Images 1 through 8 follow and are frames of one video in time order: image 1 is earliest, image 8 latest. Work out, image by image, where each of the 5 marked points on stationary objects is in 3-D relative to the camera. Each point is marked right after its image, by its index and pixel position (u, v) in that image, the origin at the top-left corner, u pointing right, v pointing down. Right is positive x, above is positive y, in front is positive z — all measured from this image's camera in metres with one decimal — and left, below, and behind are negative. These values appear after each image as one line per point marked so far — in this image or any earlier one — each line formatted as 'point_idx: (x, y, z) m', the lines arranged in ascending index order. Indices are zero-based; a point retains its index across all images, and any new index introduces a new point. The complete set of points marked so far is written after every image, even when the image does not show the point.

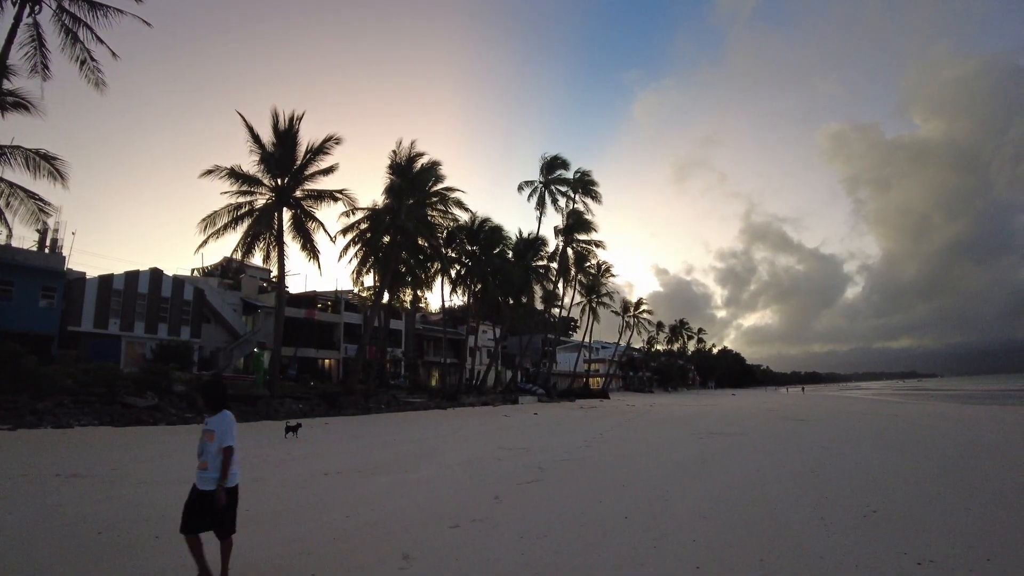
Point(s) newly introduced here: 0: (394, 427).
0: (-3.4, -3.9, +17.1) m
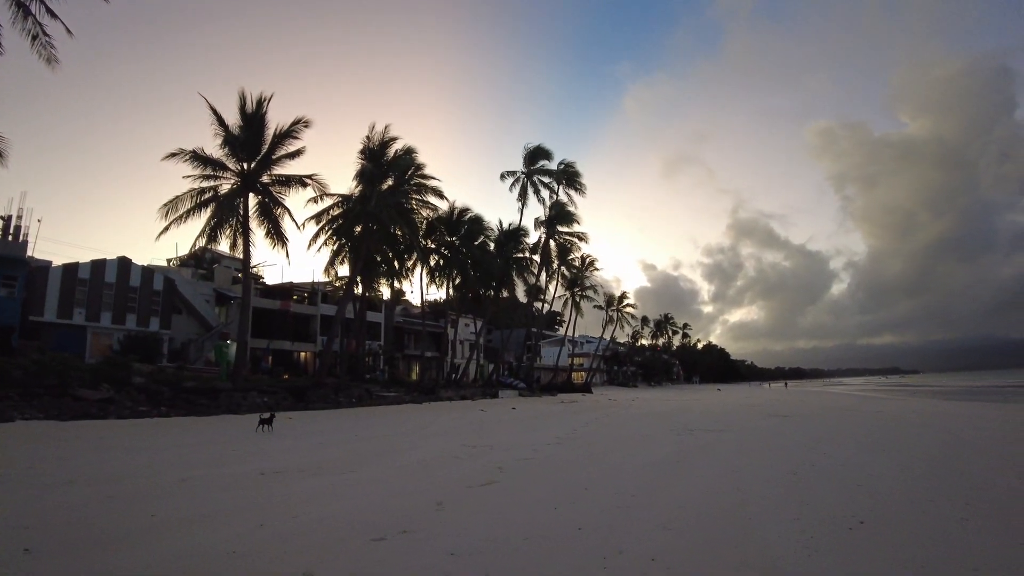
0: (-4.1, -3.6, +16.4) m
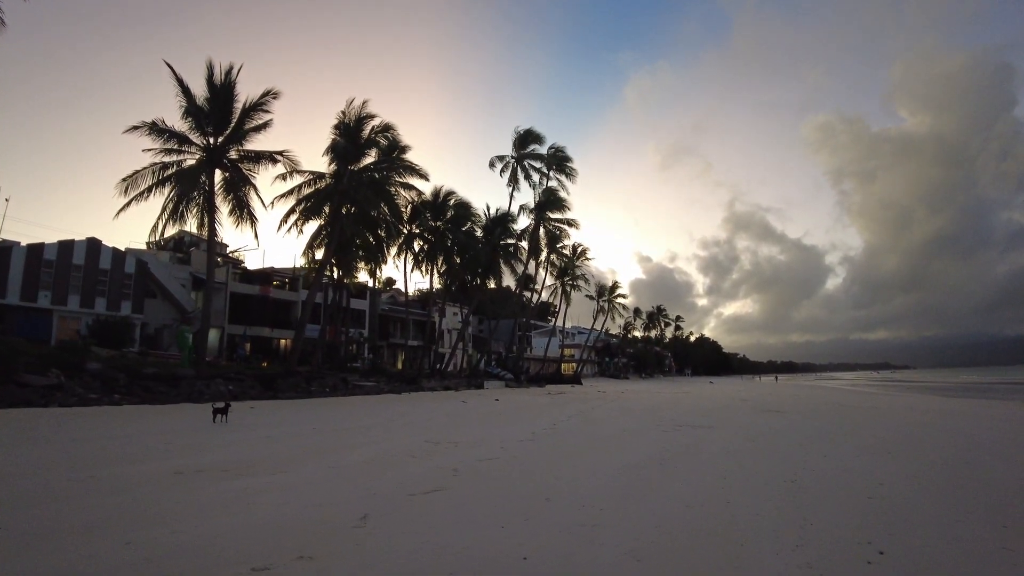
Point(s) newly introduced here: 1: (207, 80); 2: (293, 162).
0: (-4.7, -3.1, +15.4) m
1: (-9.5, +6.5, +18.9) m
2: (-6.9, +4.0, +19.2) m
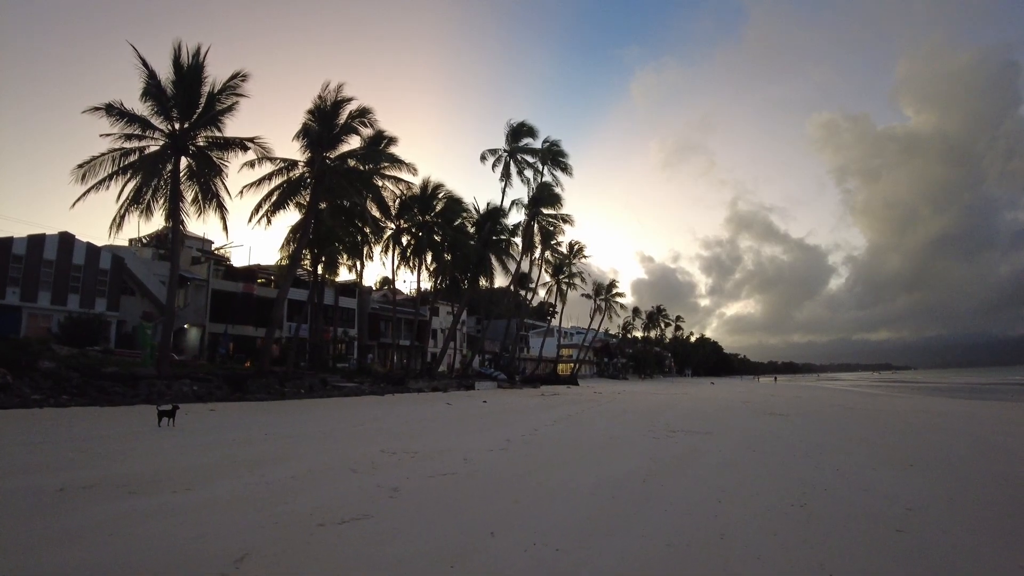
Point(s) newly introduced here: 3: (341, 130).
0: (-5.2, -3.0, +14.2) m
1: (-10.0, +6.7, +17.7) m
2: (-7.3, +4.1, +18.0) m
3: (-5.6, +5.1, +19.6) m
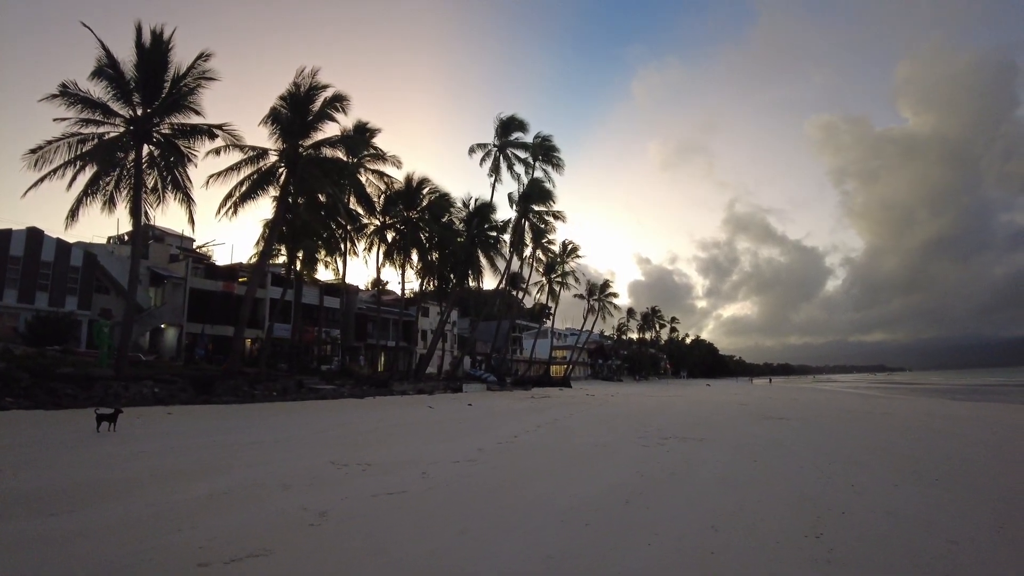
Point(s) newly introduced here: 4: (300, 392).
0: (-5.6, -2.9, +13.2) m
1: (-10.4, +6.8, +16.7) m
2: (-7.8, +4.2, +17.0) m
3: (-6.0, +5.2, +18.5) m
4: (-6.9, -3.4, +19.6) m
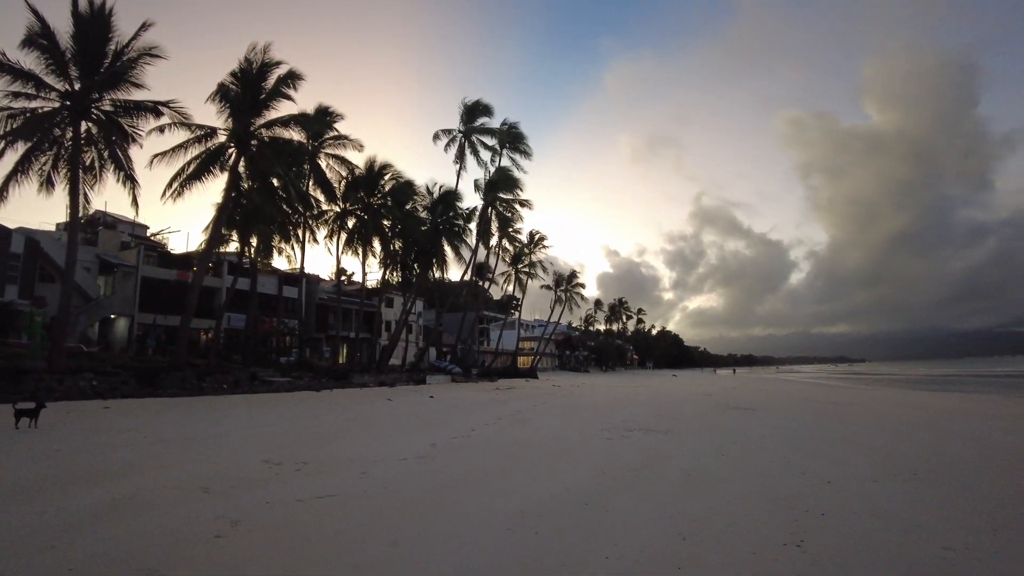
0: (-6.4, -2.6, +12.4) m
1: (-11.4, +7.1, +15.6) m
2: (-8.8, +4.6, +16.0) m
3: (-7.1, +5.6, +17.6) m
4: (-8.1, -3.0, +18.8) m
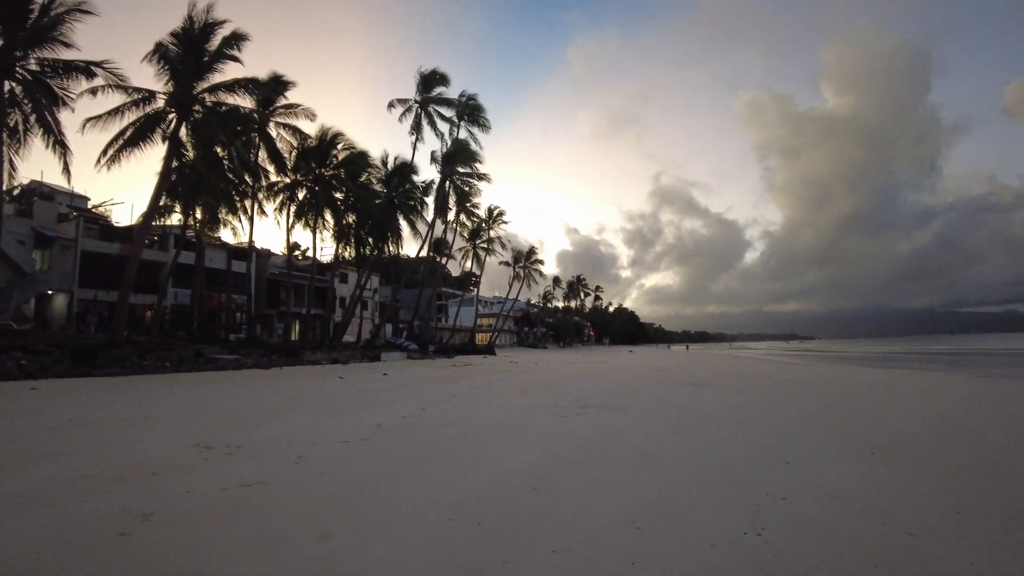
0: (-7.4, -2.1, +11.9) m
1: (-12.4, +7.8, +14.3) m
2: (-9.9, +5.2, +15.0) m
3: (-8.3, +6.3, +16.7) m
4: (-9.4, -2.2, +18.1) m
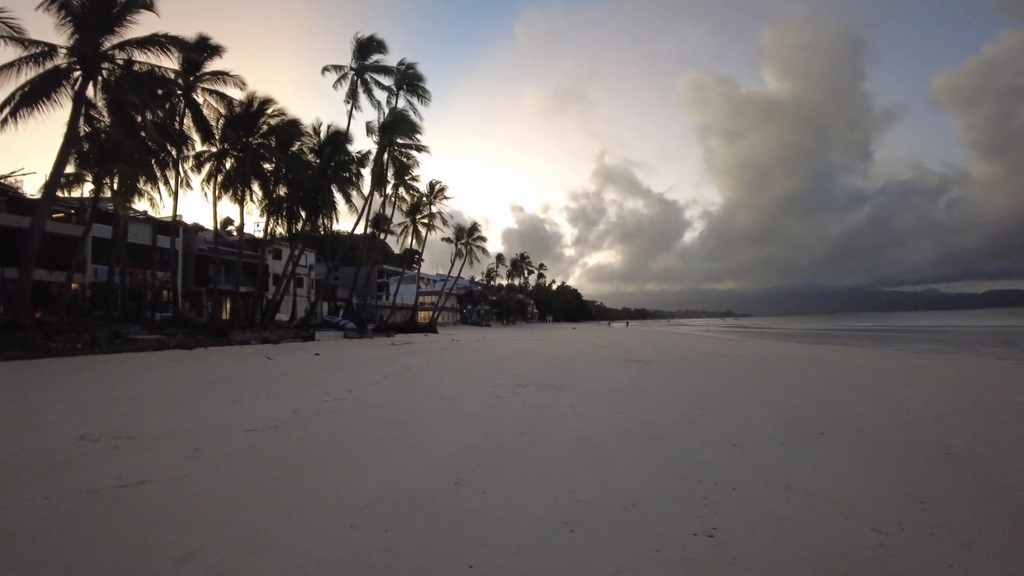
0: (-8.5, -1.6, +10.8) m
1: (-13.7, +8.3, +12.4) m
2: (-11.2, +5.8, +13.5) m
3: (-9.8, +6.9, +15.3) m
4: (-11.1, -1.5, +16.9) m
